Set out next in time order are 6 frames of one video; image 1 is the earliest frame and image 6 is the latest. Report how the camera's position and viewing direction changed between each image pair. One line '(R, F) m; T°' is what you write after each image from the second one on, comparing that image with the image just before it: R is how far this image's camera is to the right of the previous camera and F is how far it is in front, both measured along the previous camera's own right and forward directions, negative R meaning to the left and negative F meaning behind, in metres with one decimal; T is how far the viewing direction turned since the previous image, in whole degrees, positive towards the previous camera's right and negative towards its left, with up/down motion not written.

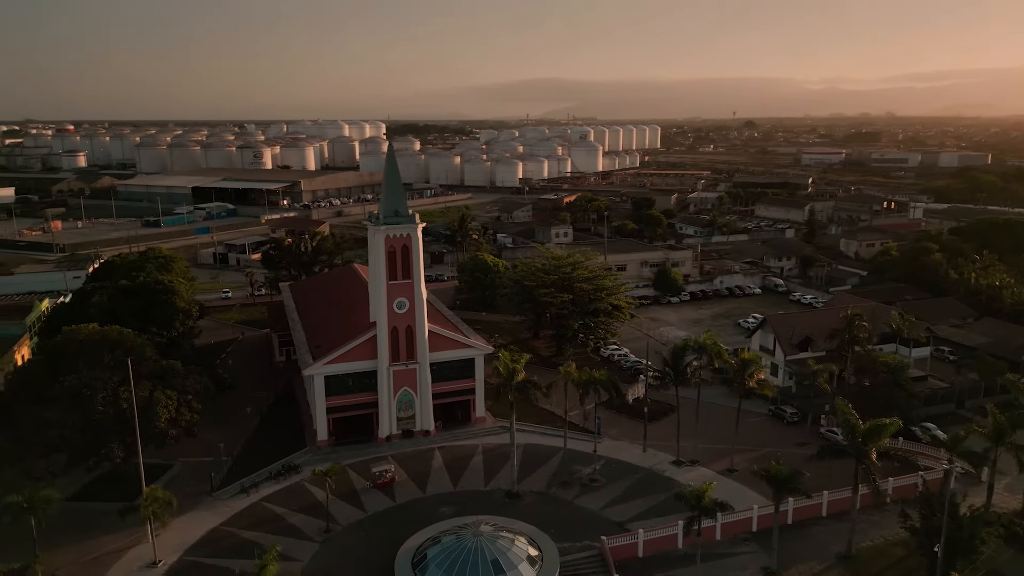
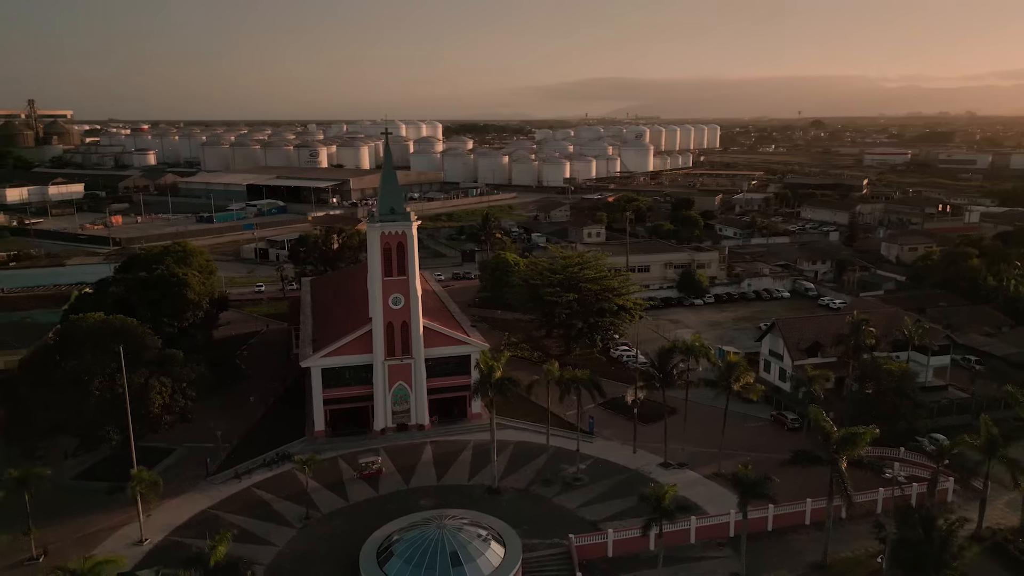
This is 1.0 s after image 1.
(+2.9, -0.2) m; -5°
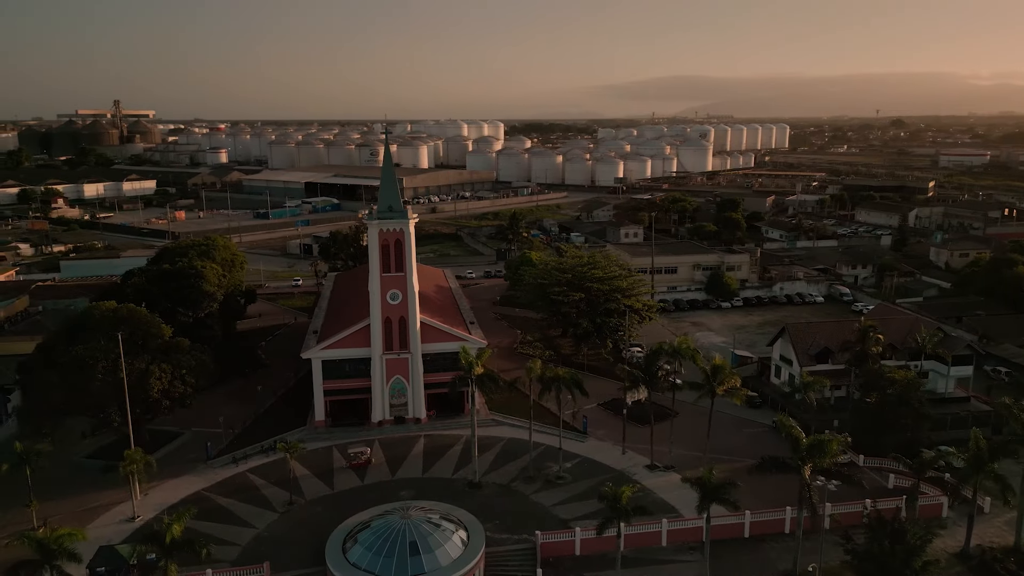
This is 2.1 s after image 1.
(+3.2, -0.2) m; -5°
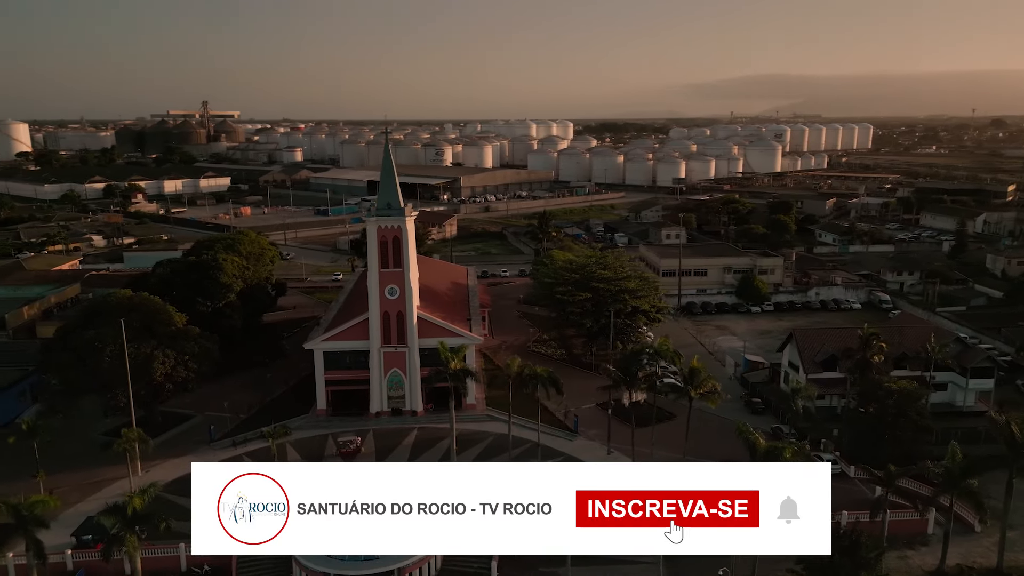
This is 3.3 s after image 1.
(+3.7, -0.2) m; -6°
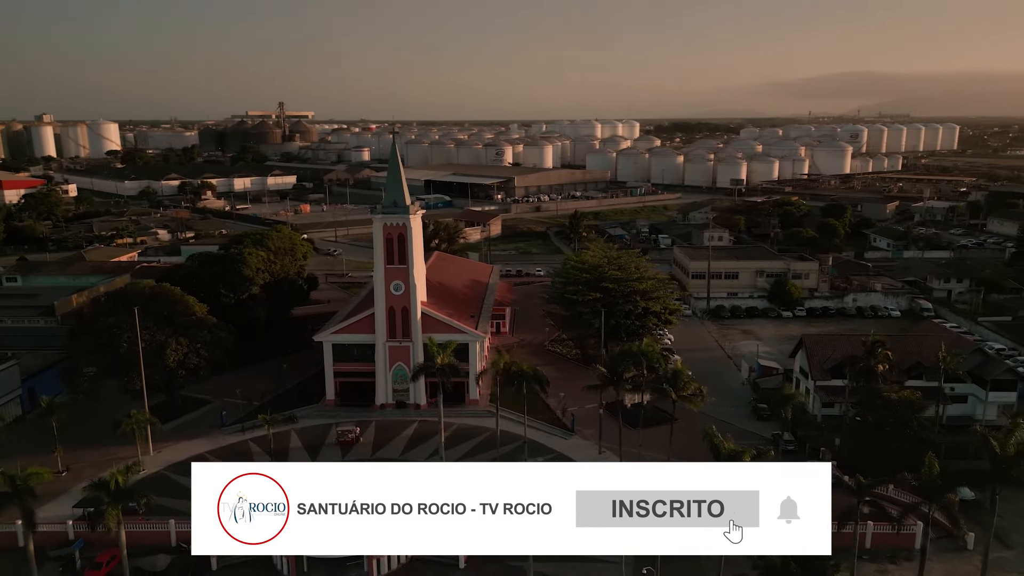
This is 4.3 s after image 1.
(+3.3, -0.3) m; -5°
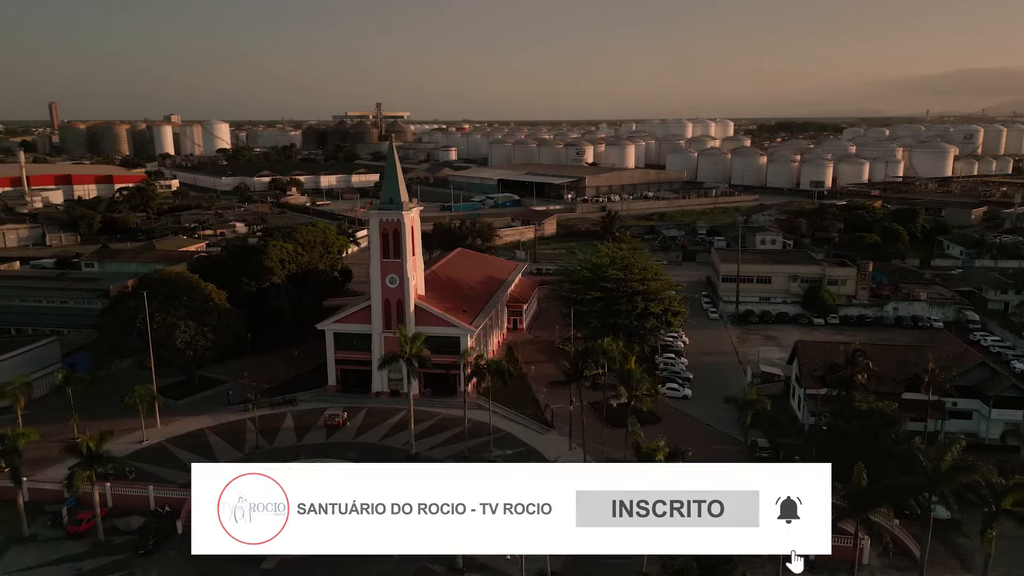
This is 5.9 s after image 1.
(+5.3, -0.4) m; -7°
